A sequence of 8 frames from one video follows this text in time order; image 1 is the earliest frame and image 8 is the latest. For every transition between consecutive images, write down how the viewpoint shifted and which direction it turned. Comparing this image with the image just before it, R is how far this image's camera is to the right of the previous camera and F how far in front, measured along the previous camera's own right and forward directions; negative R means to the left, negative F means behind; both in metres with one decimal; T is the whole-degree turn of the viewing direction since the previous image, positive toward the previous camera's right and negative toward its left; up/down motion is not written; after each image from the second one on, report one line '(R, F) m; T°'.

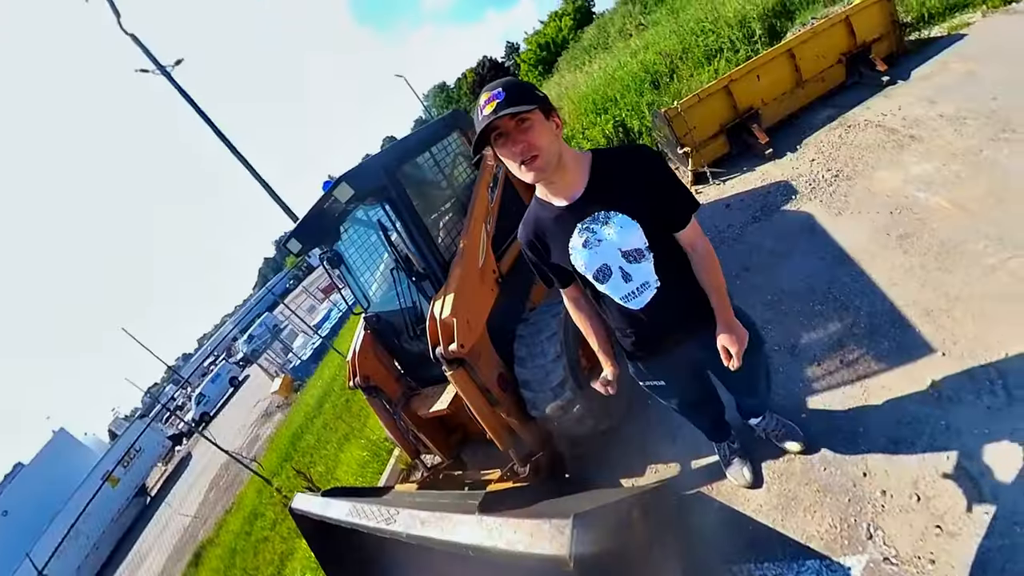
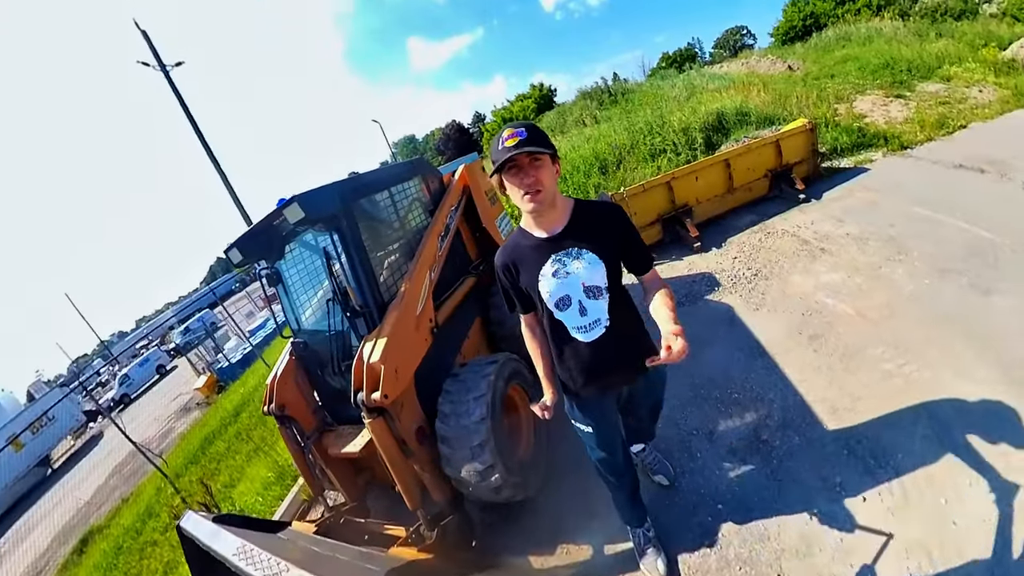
(+0.1, 0.0) m; +5°
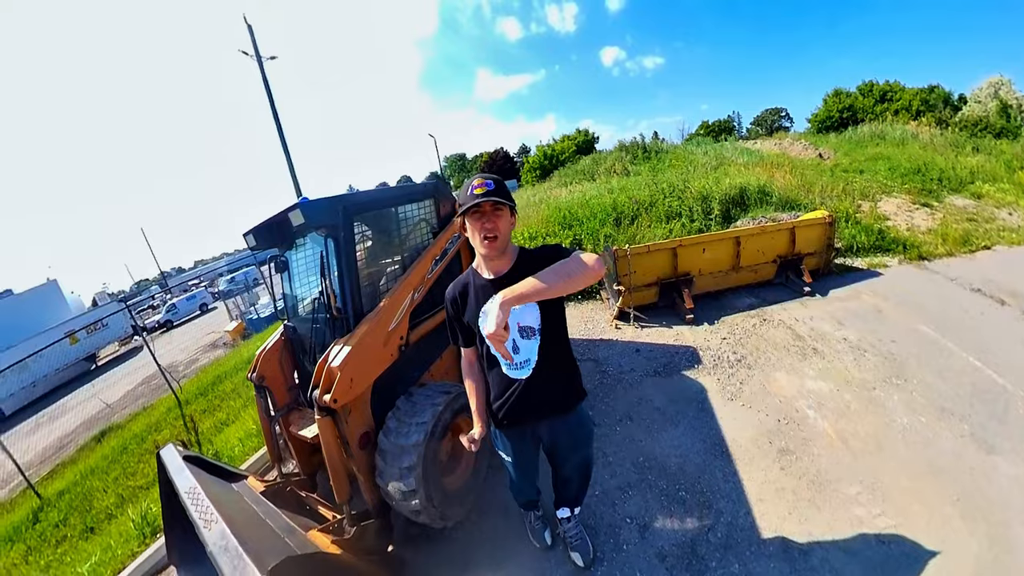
(+0.9, 0.0) m; -12°
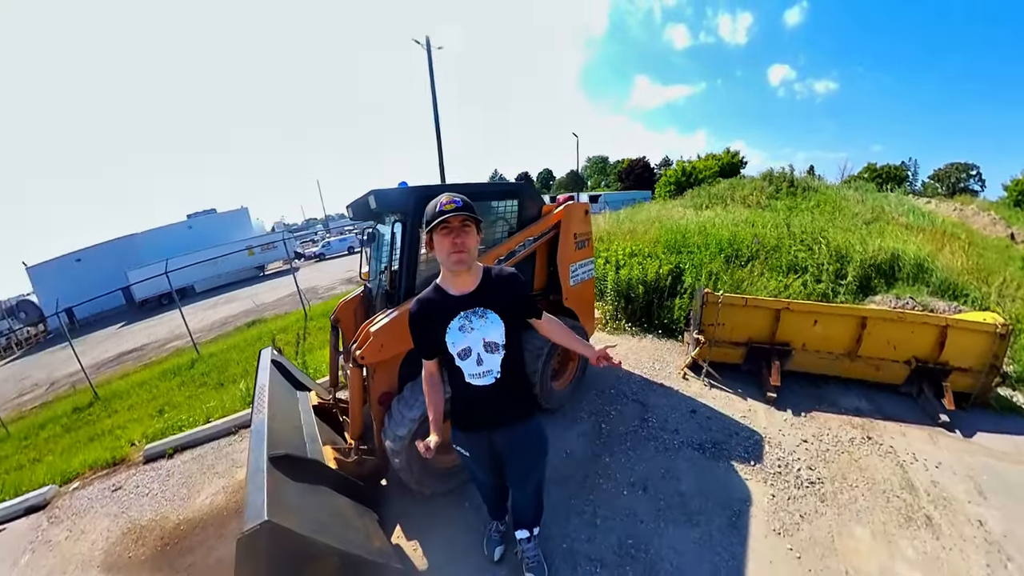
(+1.2, +0.5) m; -29°
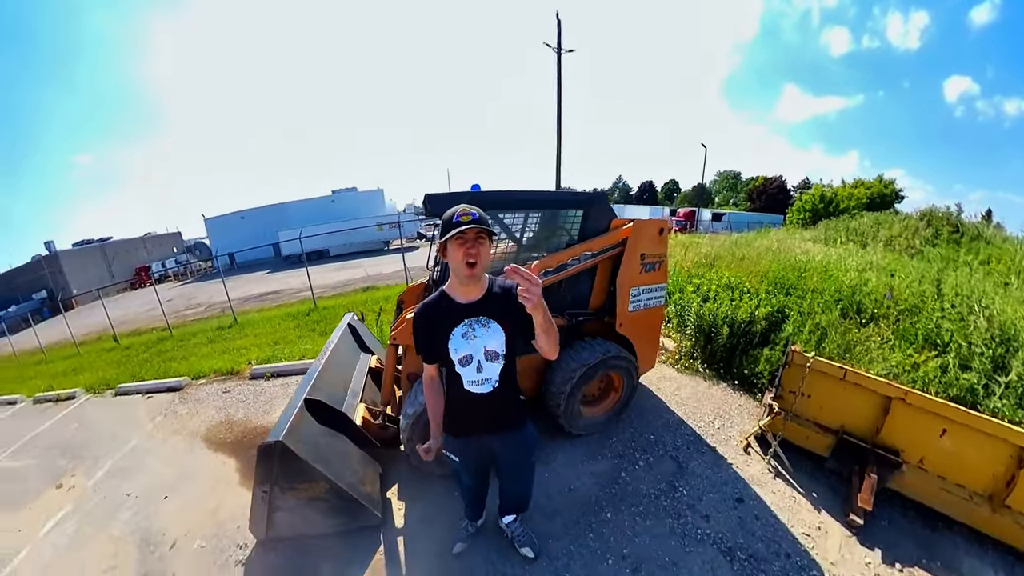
(+1.0, +0.4) m; -24°
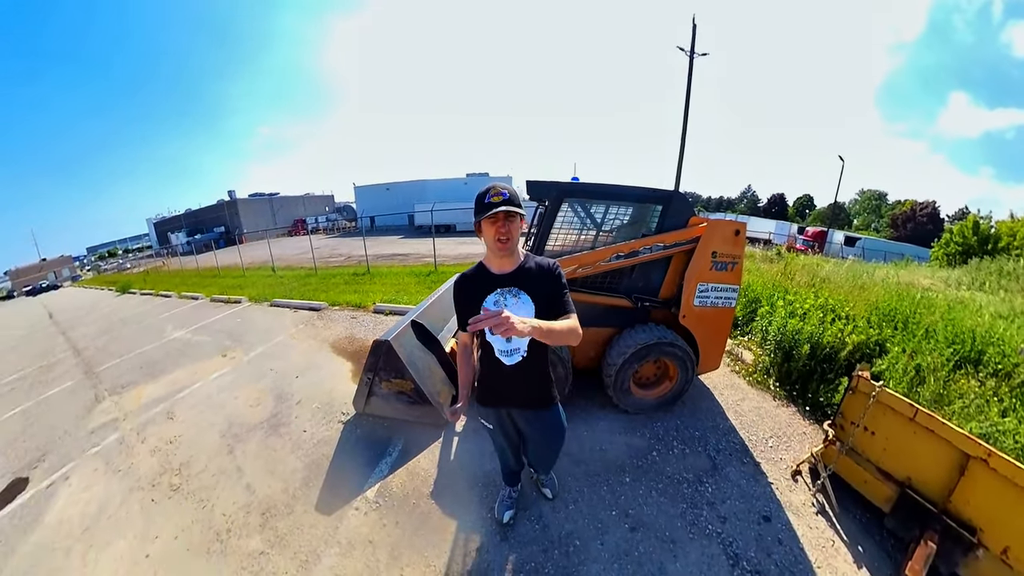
(+0.5, -0.1) m; -18°
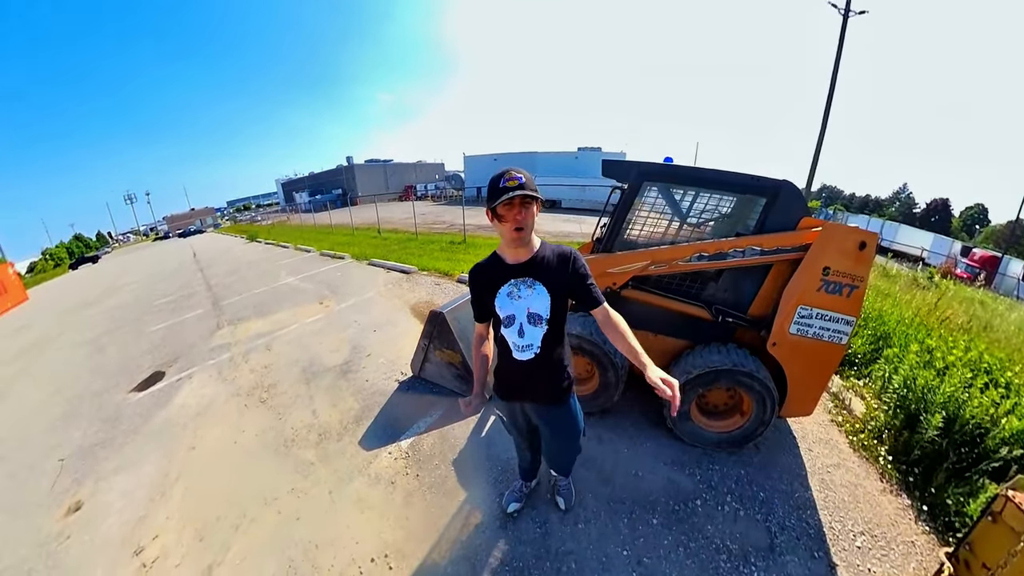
(+0.4, +0.1) m; -16°
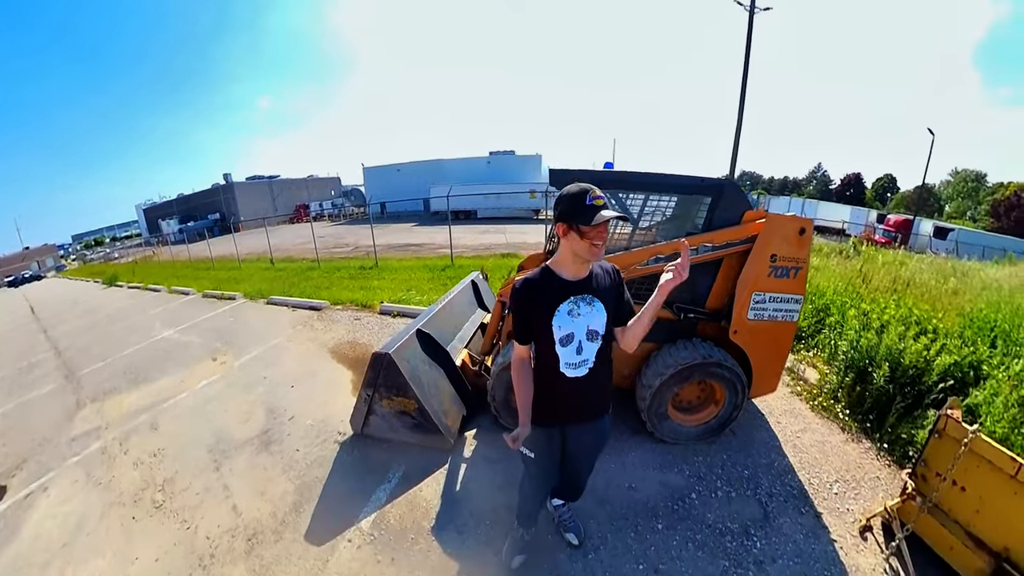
(-0.3, +0.4) m; +13°
